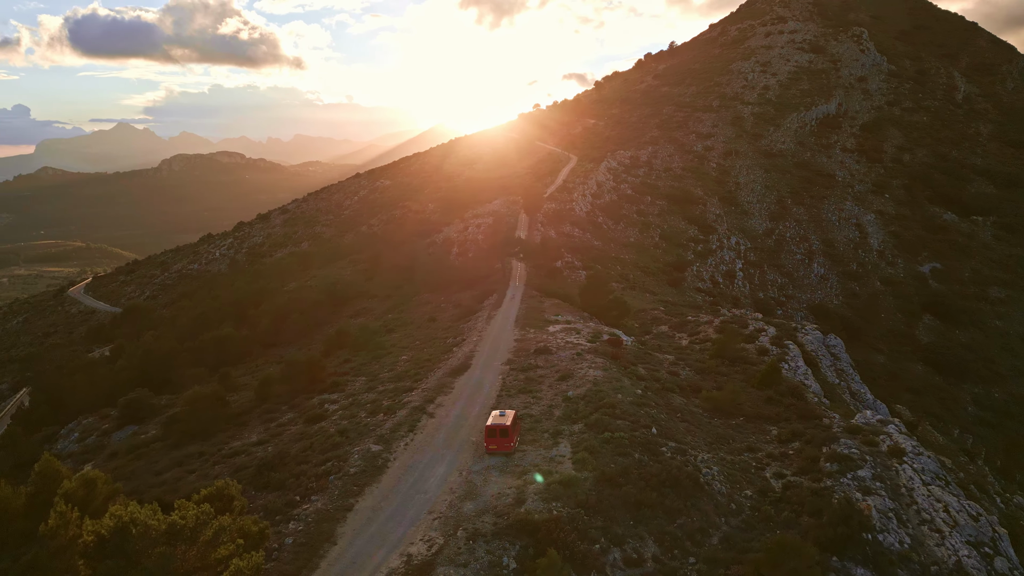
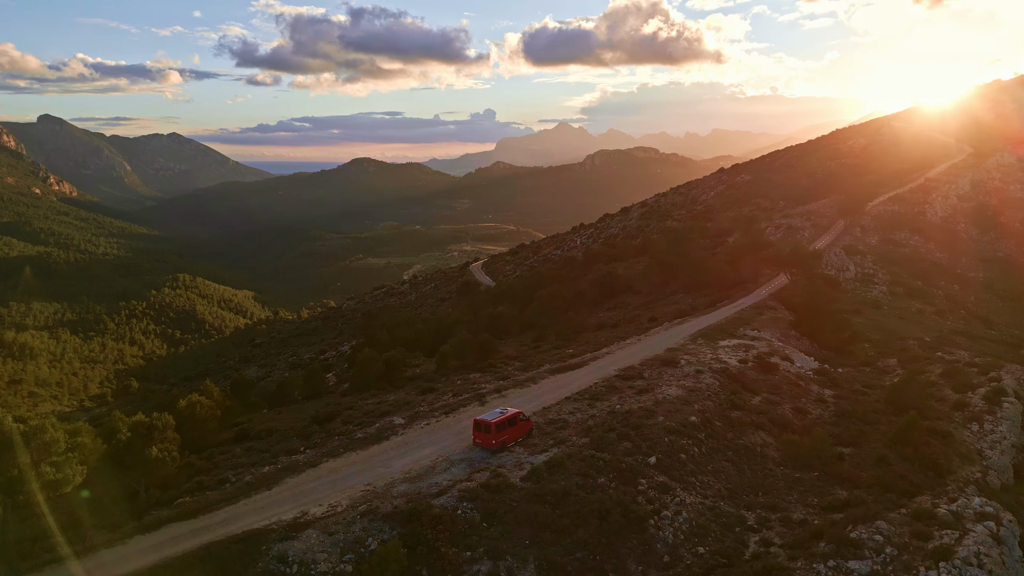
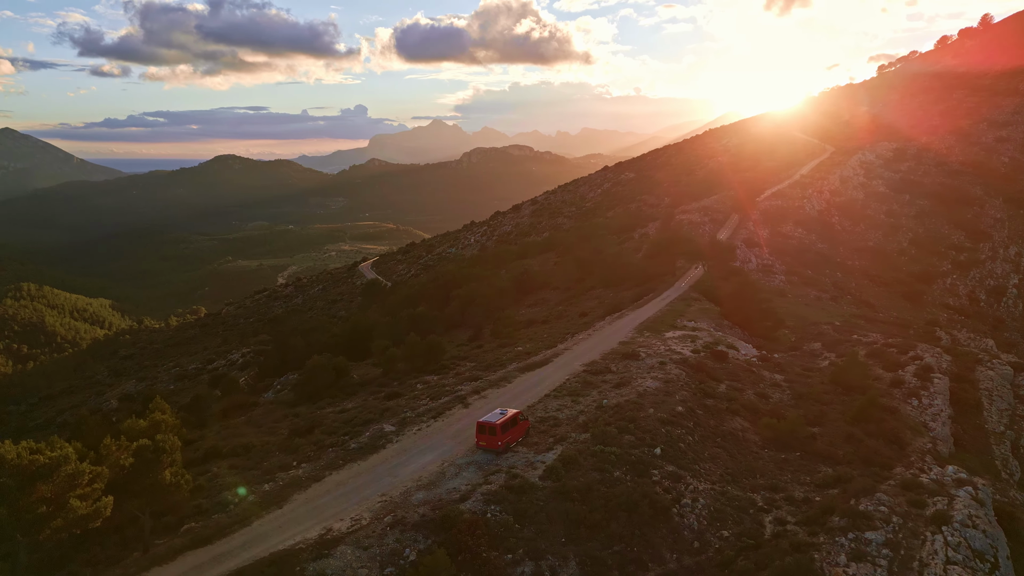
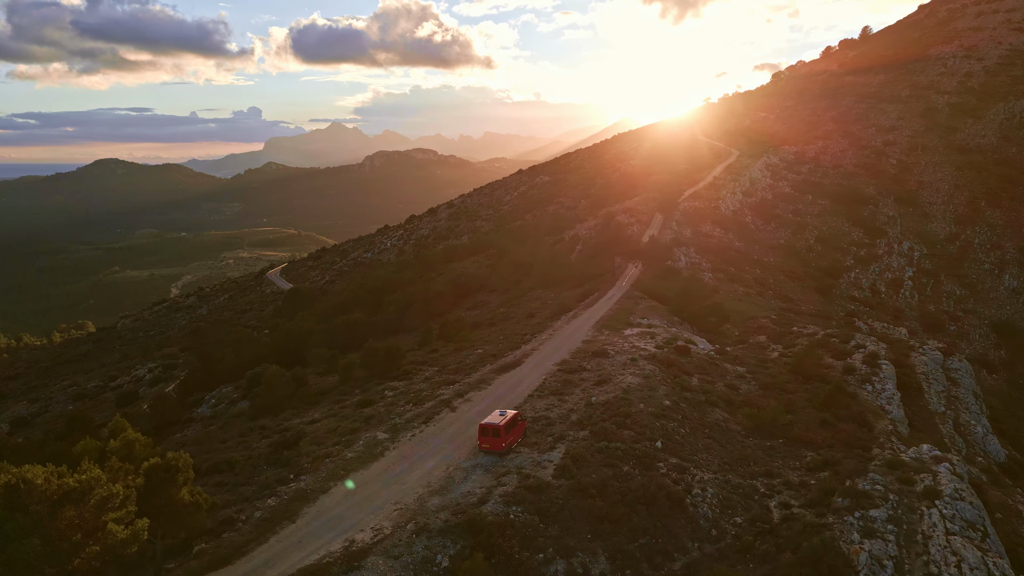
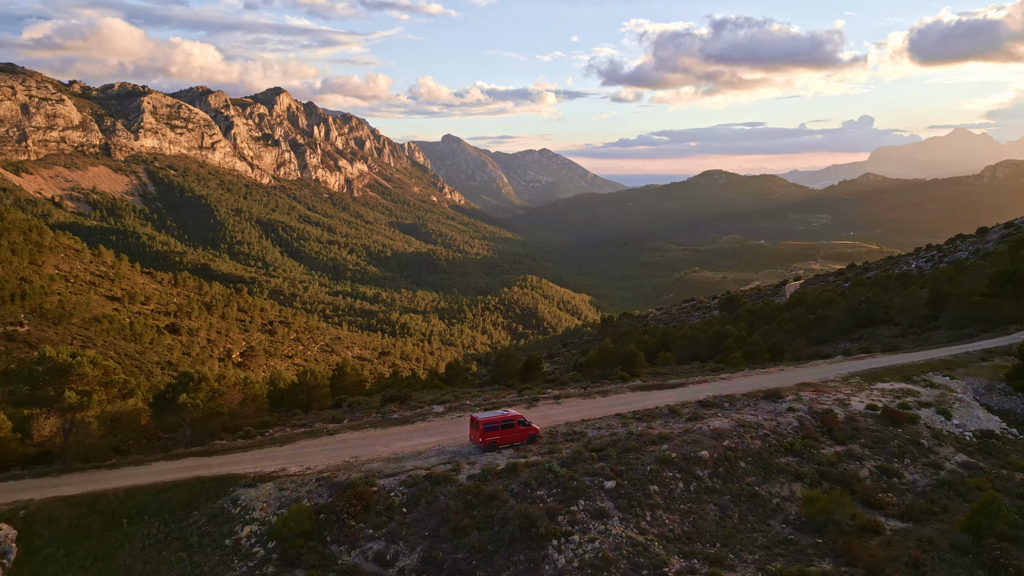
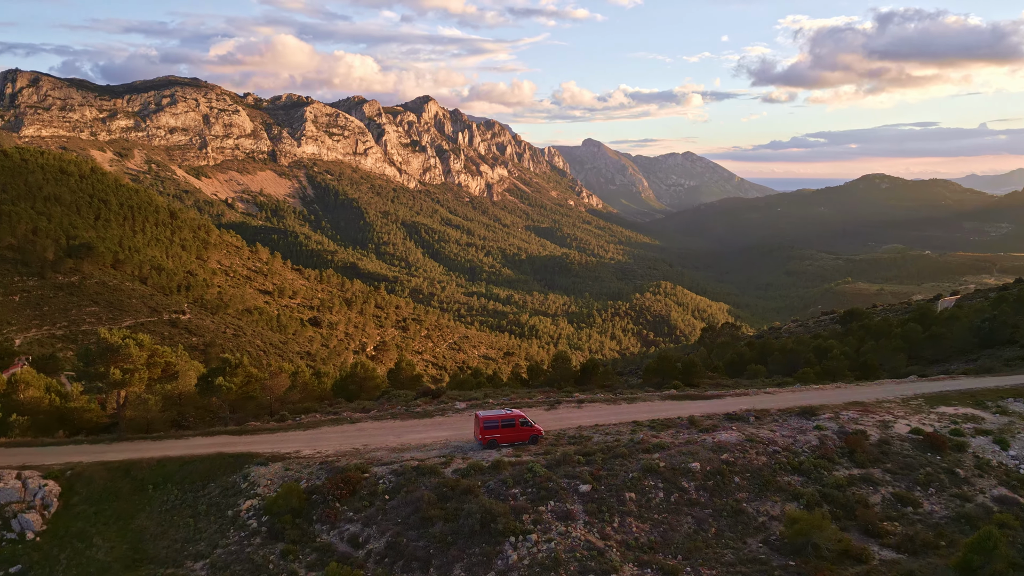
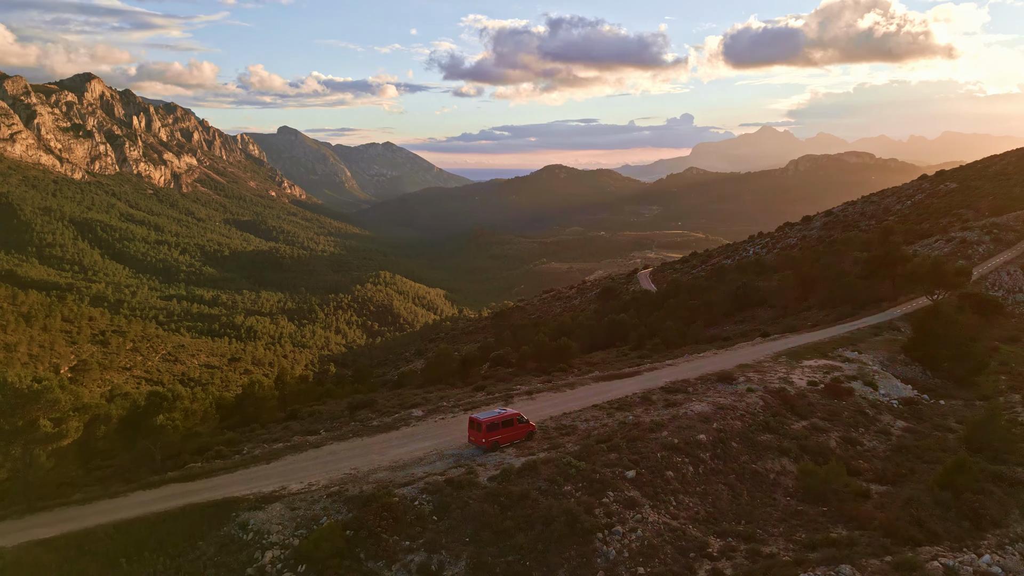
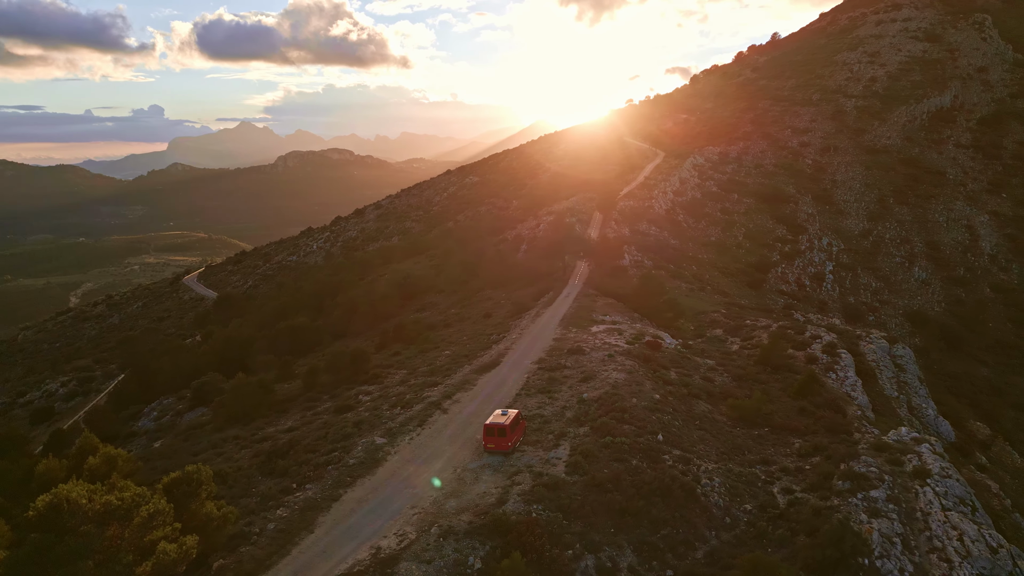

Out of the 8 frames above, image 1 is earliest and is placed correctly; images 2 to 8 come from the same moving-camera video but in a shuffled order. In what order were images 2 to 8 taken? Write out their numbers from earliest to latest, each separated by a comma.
8, 4, 3, 2, 7, 5, 6
